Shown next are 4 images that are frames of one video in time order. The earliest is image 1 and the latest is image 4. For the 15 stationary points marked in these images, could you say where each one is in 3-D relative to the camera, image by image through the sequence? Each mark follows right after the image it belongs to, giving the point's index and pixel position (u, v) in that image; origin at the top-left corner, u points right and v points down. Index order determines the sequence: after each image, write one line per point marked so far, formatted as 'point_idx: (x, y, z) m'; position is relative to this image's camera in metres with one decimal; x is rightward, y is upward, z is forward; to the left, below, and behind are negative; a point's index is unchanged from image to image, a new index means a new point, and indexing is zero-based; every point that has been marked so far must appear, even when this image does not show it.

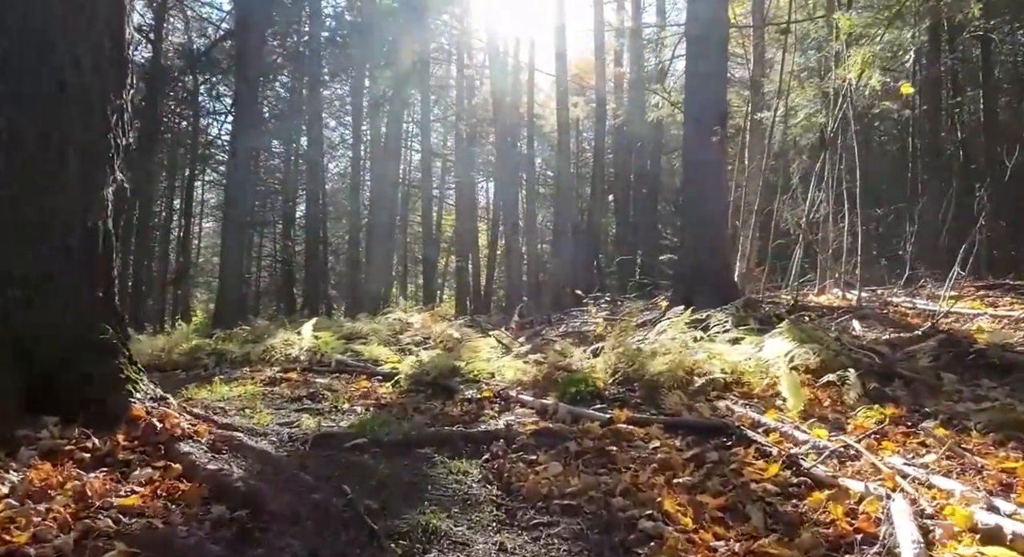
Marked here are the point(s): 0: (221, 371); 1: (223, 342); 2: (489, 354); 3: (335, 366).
0: (-2.5, -0.8, +6.8) m
1: (-3.0, -0.7, +8.4) m
2: (-0.1, -0.6, +5.9) m
3: (-1.4, -0.7, +6.5) m
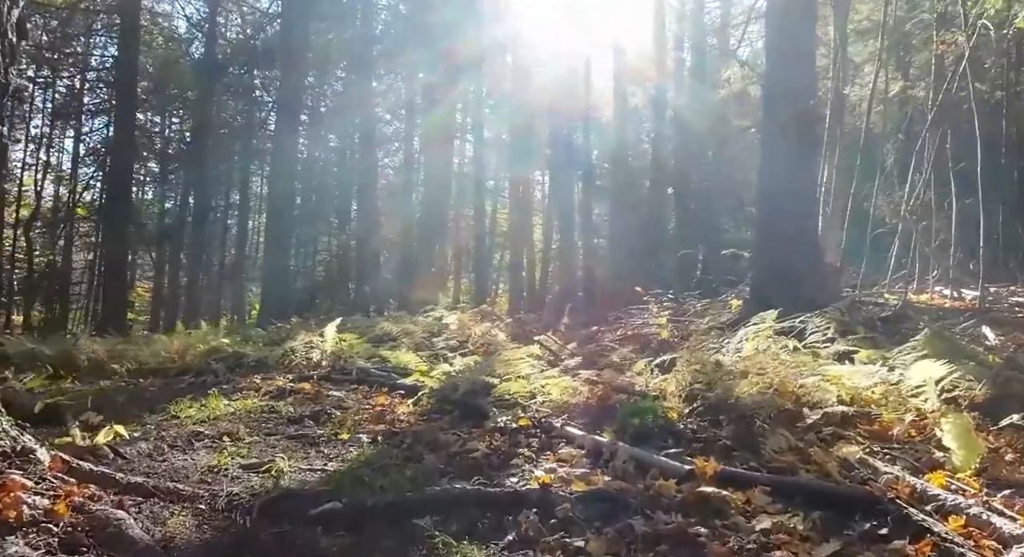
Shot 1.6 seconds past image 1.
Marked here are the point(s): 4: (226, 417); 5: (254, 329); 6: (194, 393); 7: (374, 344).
0: (-2.1, -0.8, +6.0) m
1: (-2.5, -0.6, +7.6) m
2: (+0.2, -0.5, +4.9) m
3: (-1.1, -0.7, +5.6) m
4: (-1.6, -0.8, +4.4) m
5: (-3.1, -0.6, +9.7) m
6: (-2.2, -0.8, +5.5) m
7: (-1.2, -0.6, +6.9) m
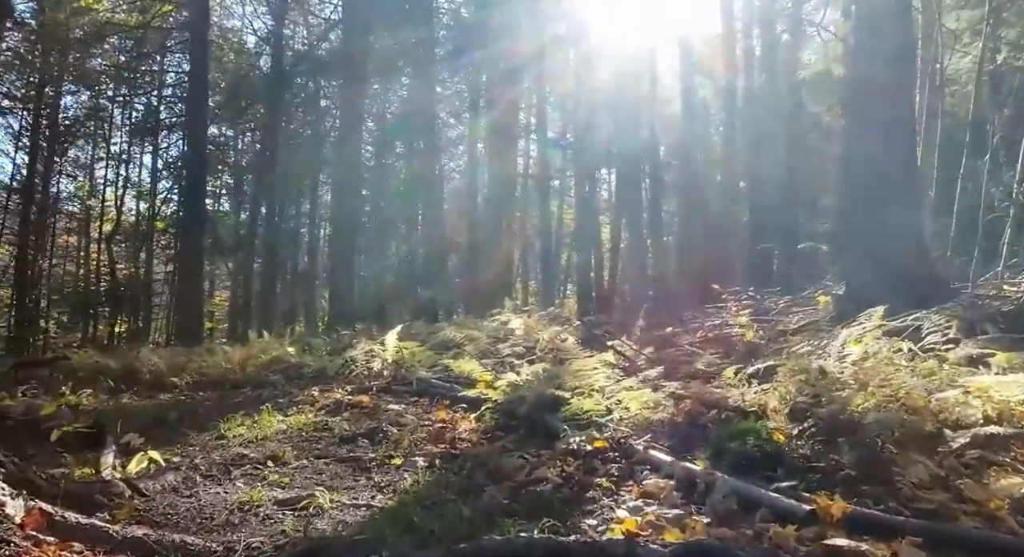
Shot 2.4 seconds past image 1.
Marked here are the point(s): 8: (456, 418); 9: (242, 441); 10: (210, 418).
0: (-1.6, -0.8, +5.7) m
1: (-1.9, -0.7, +7.4) m
2: (+0.6, -0.5, +4.5) m
3: (-0.6, -0.7, +5.3) m
4: (-1.2, -0.8, +4.1) m
5: (-2.3, -0.7, +9.5) m
6: (-1.7, -0.8, +5.2) m
7: (-0.6, -0.6, +6.5) m
8: (-0.3, -0.7, +4.2) m
9: (-1.3, -0.8, +4.0) m
10: (-1.8, -0.8, +4.9) m
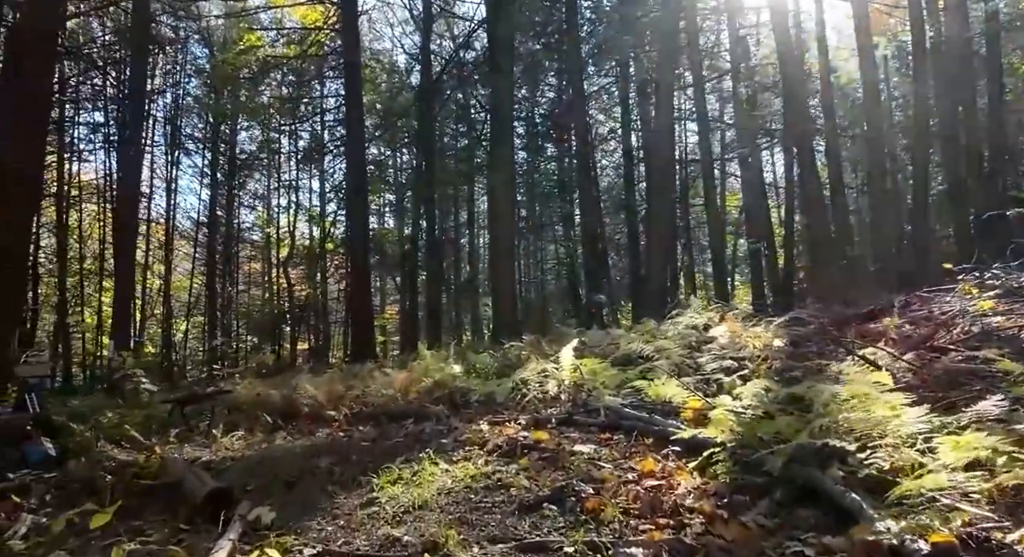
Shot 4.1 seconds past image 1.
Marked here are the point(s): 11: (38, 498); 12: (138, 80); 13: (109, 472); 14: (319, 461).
0: (-0.4, -0.9, +4.9) m
1: (-0.3, -0.8, +6.6) m
2: (+1.5, -0.5, +3.2) m
3: (+0.5, -0.7, +4.2) m
4: (-0.3, -0.9, +3.2) m
5: (-0.3, -0.8, +8.7) m
6: (-0.6, -0.9, +4.4) m
7: (+0.8, -0.6, +5.5) m
8: (+0.6, -0.7, +3.2) m
9: (-0.4, -0.9, +3.1) m
10: (-0.8, -1.0, +4.1) m
11: (-2.3, -1.1, +3.8) m
12: (-5.5, +2.9, +12.0) m
13: (-2.1, -1.0, +4.1) m
14: (-1.0, -1.0, +4.2) m
